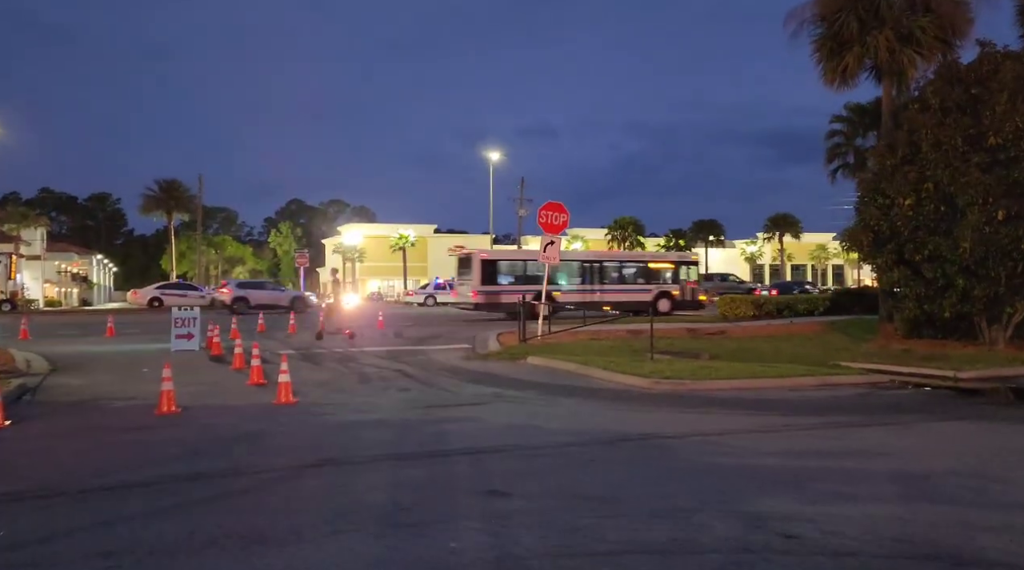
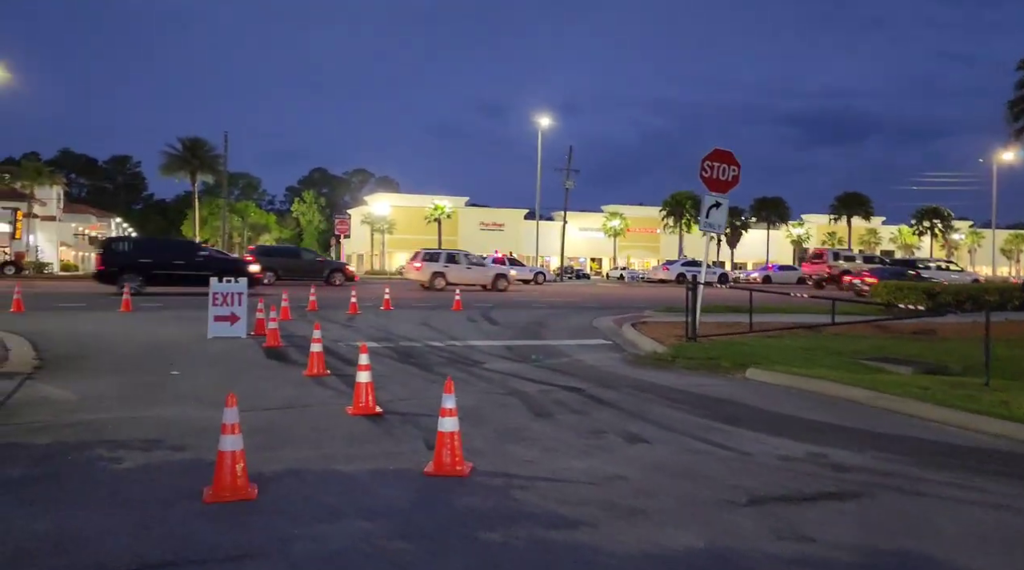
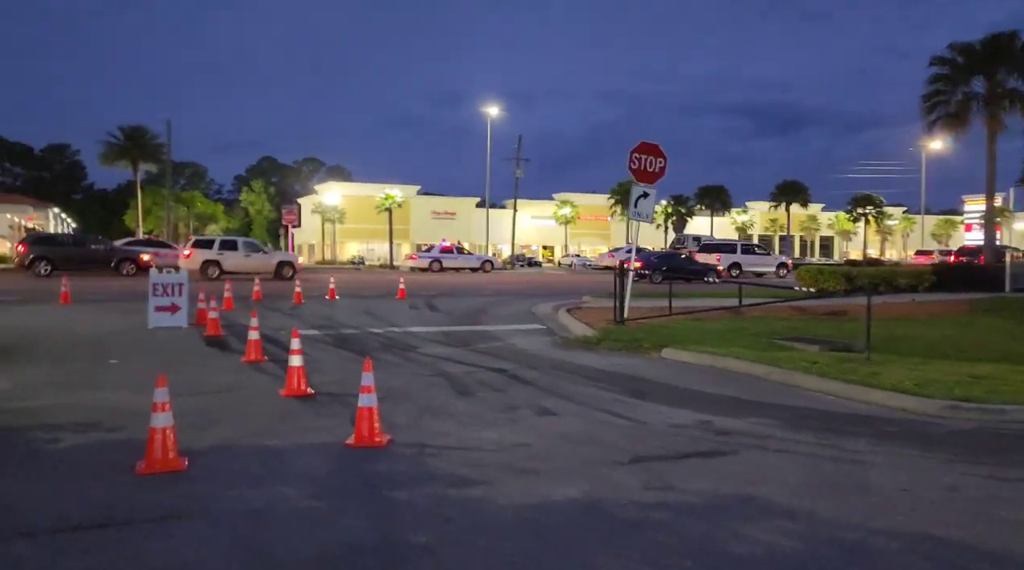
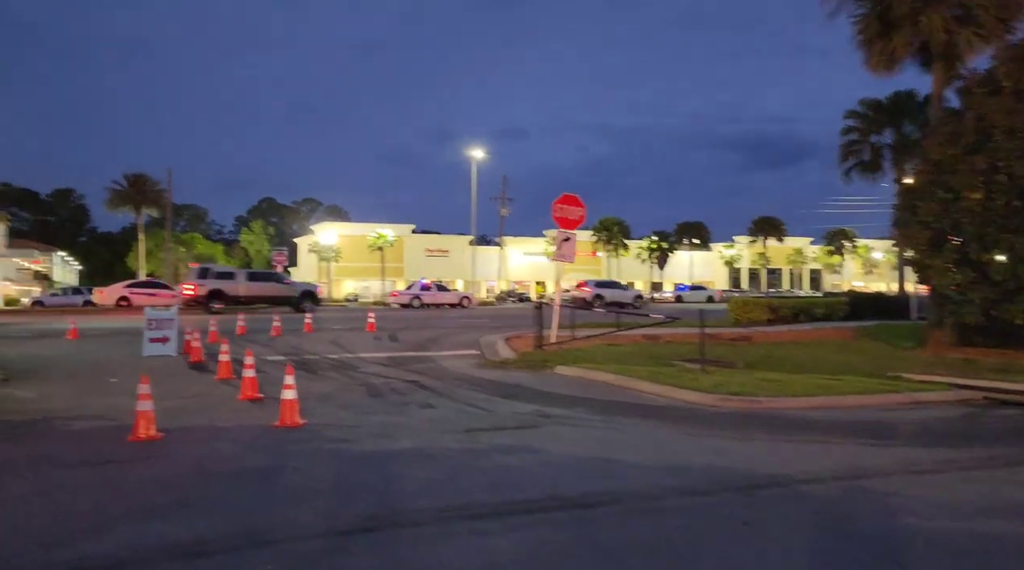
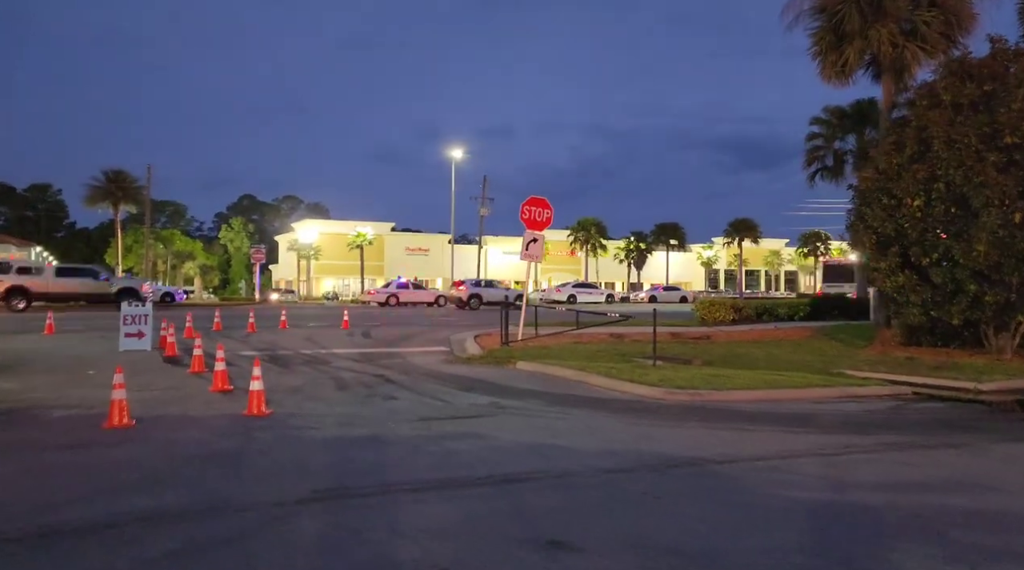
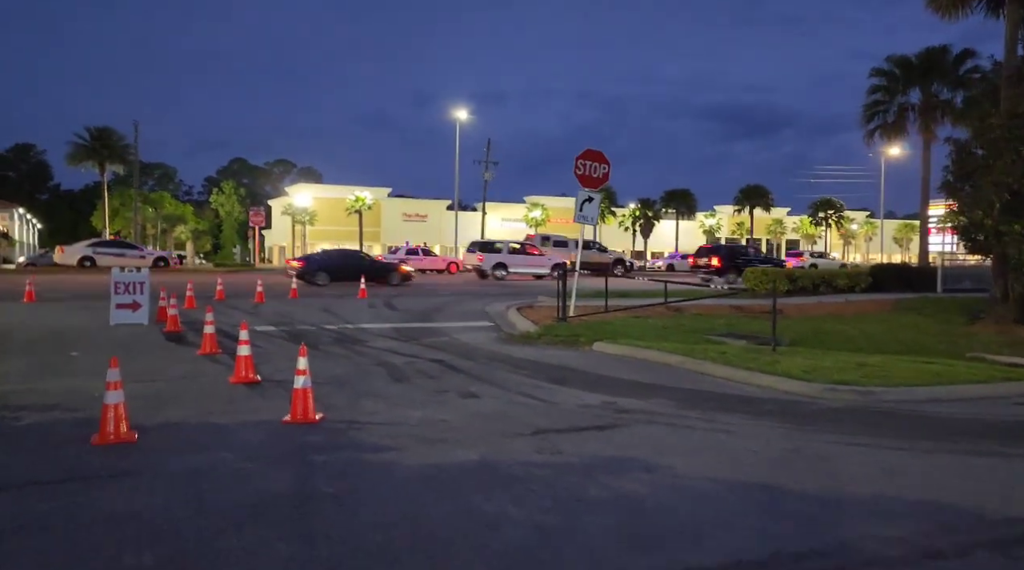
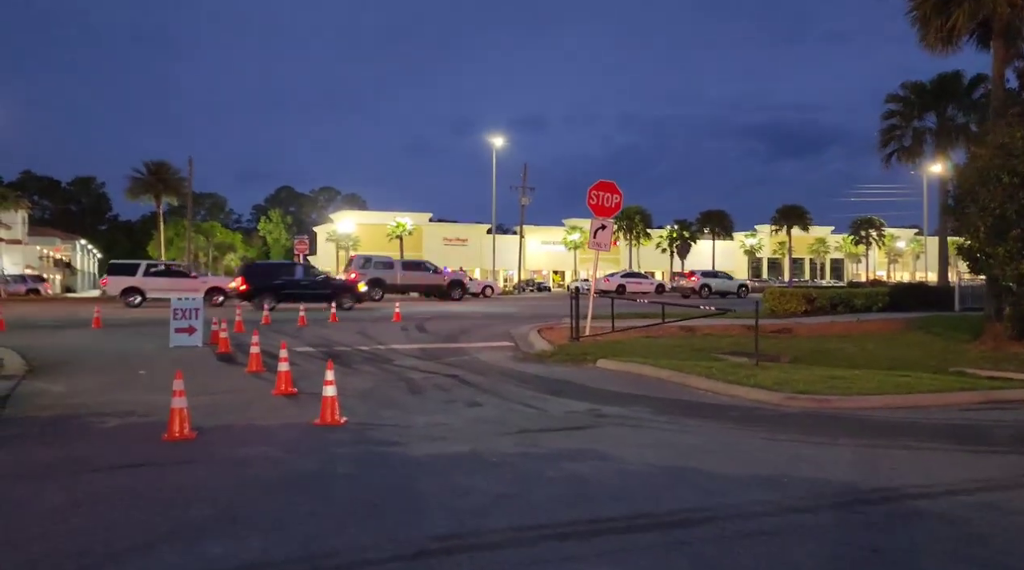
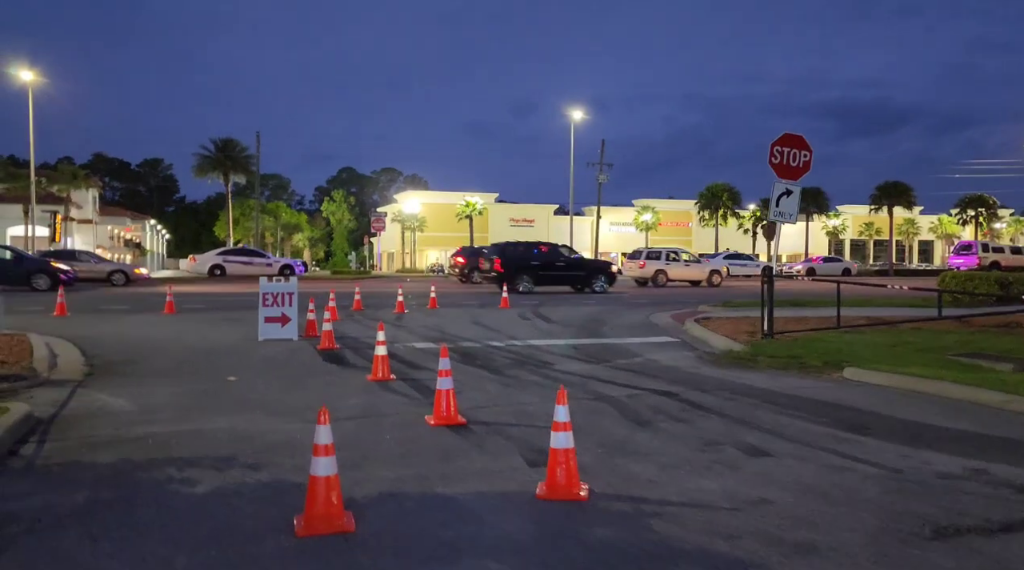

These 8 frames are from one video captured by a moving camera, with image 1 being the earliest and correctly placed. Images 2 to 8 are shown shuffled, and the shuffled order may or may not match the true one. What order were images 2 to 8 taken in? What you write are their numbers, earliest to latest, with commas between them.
5, 4, 7, 6, 3, 2, 8
